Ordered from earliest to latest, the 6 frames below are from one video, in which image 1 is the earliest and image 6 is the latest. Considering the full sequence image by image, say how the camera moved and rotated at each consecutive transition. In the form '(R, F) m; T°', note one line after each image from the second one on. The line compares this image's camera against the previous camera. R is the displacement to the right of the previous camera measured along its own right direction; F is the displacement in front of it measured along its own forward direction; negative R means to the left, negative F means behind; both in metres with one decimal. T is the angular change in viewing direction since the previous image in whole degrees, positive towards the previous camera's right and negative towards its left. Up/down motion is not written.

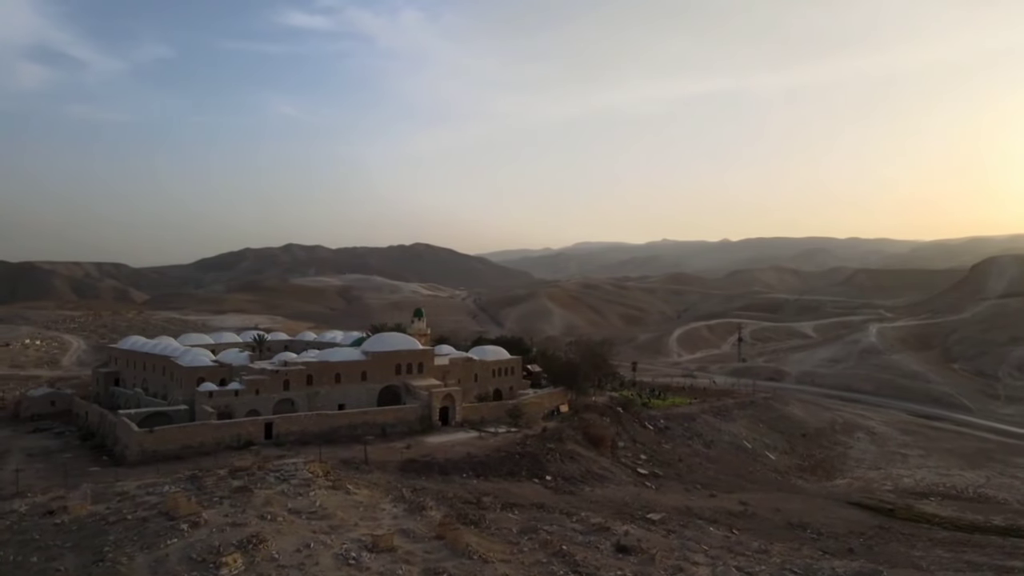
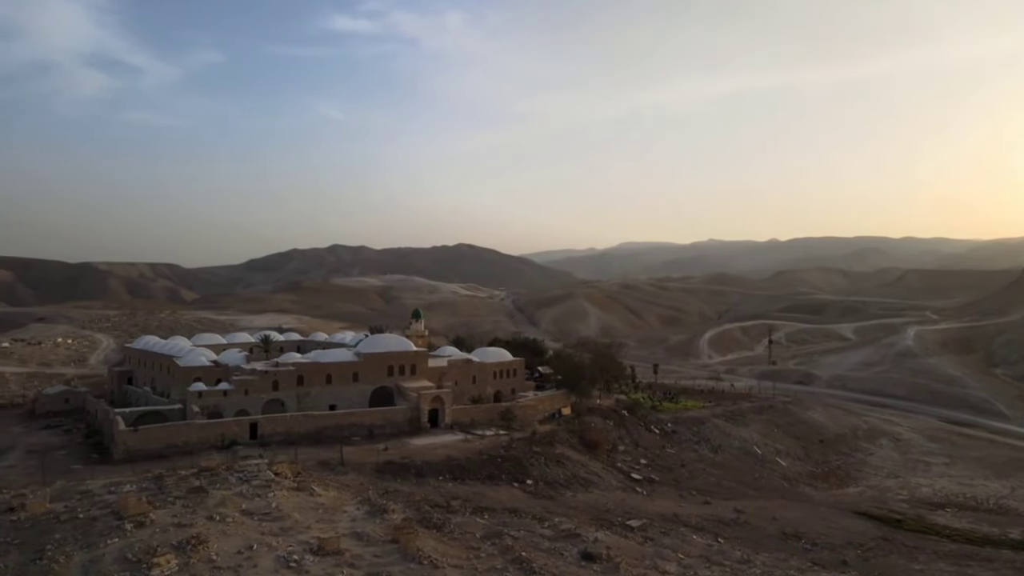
(+1.9, +0.3) m; -3°
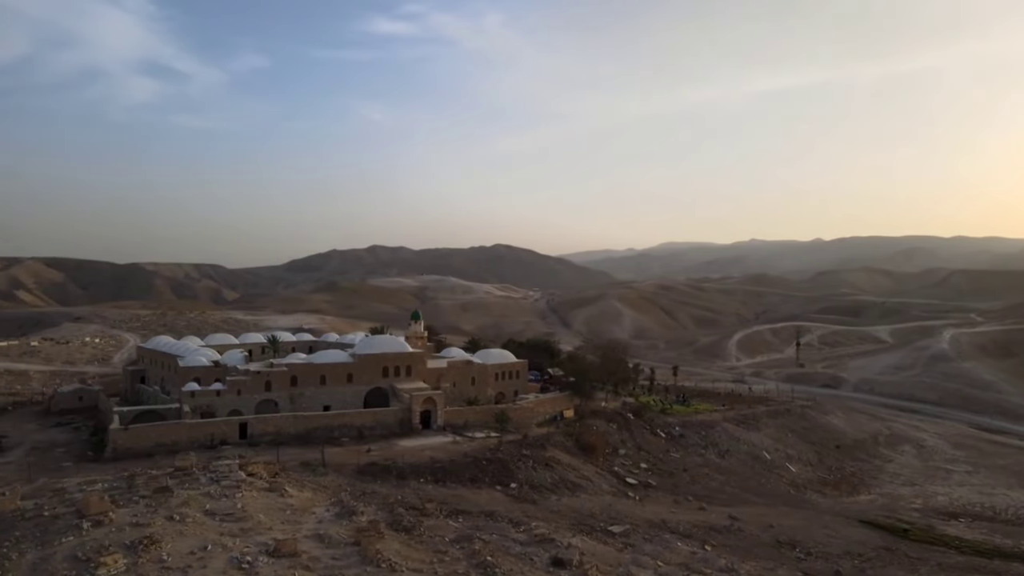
(+1.6, +0.2) m; -3°
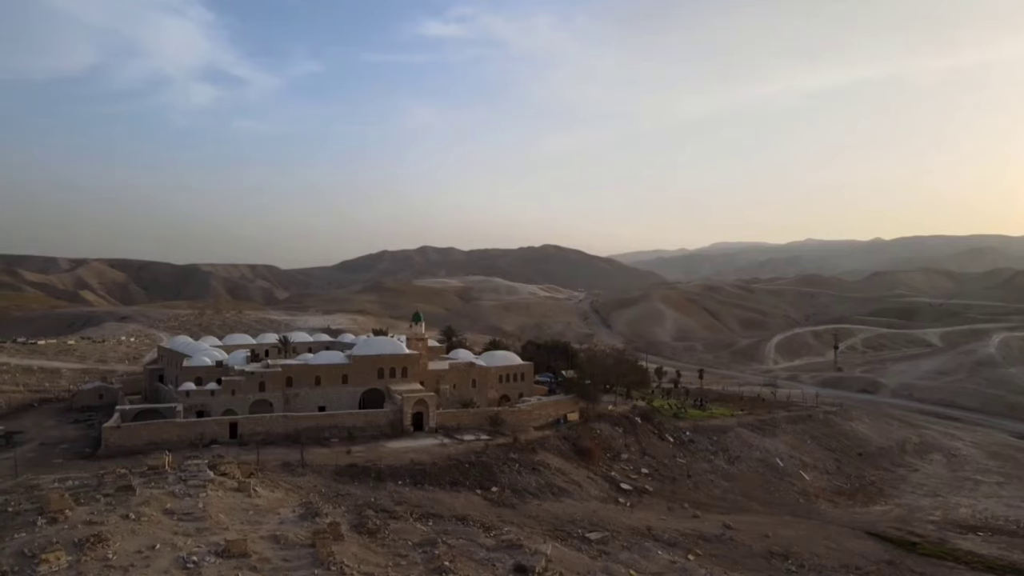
(+2.0, +0.3) m; -4°
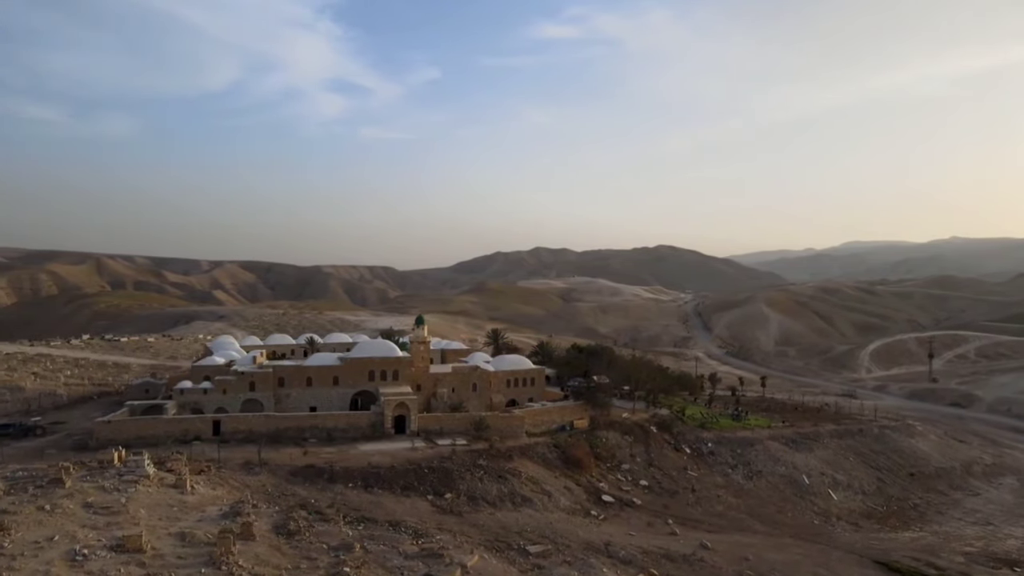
(+4.7, +0.8) m; -9°
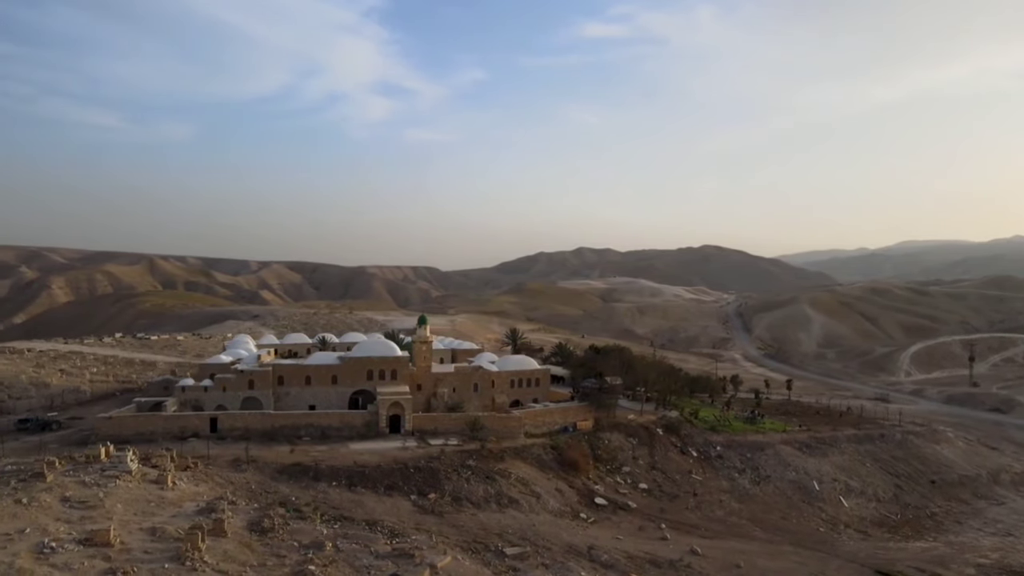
(+1.8, +0.2) m; -3°
